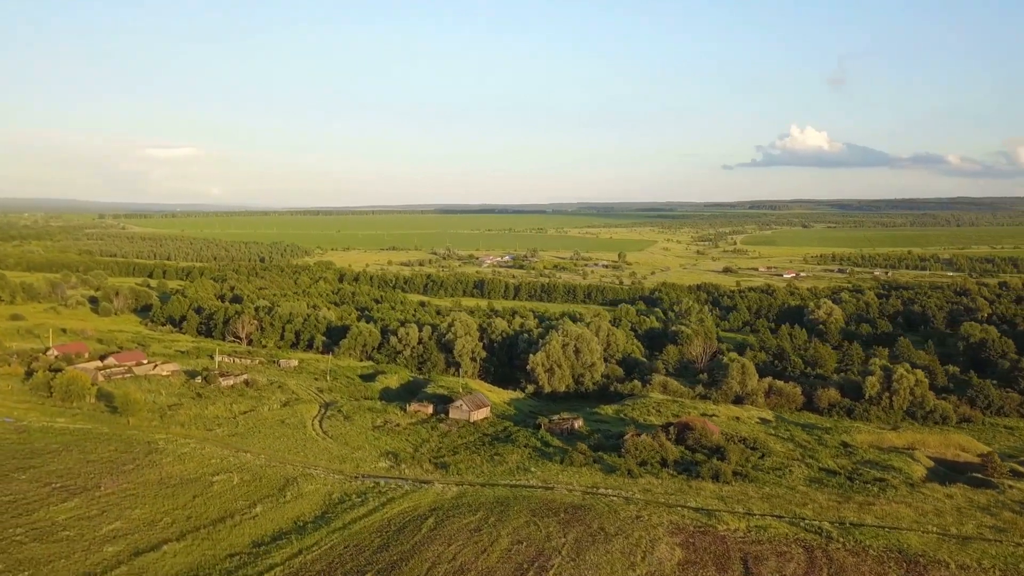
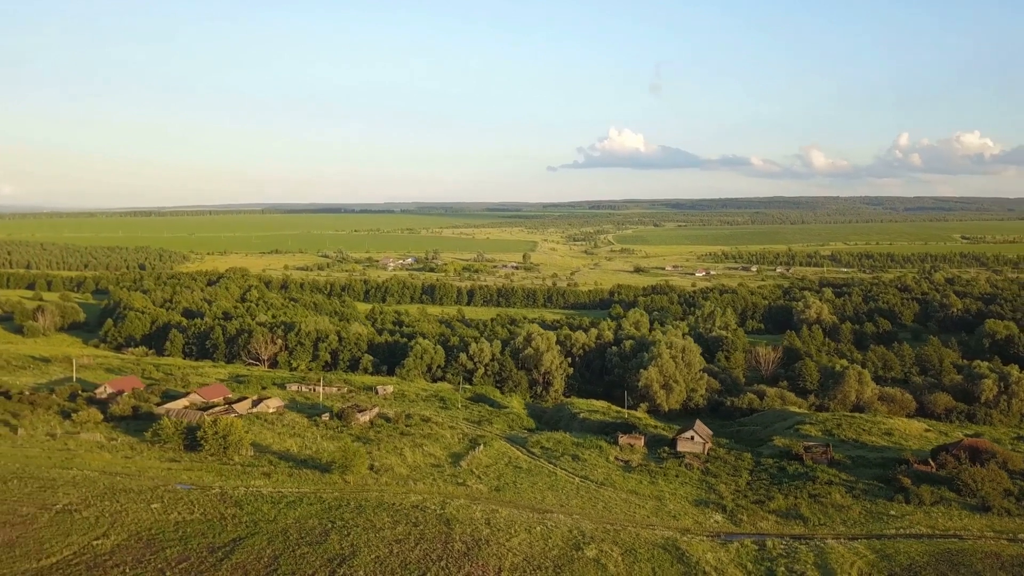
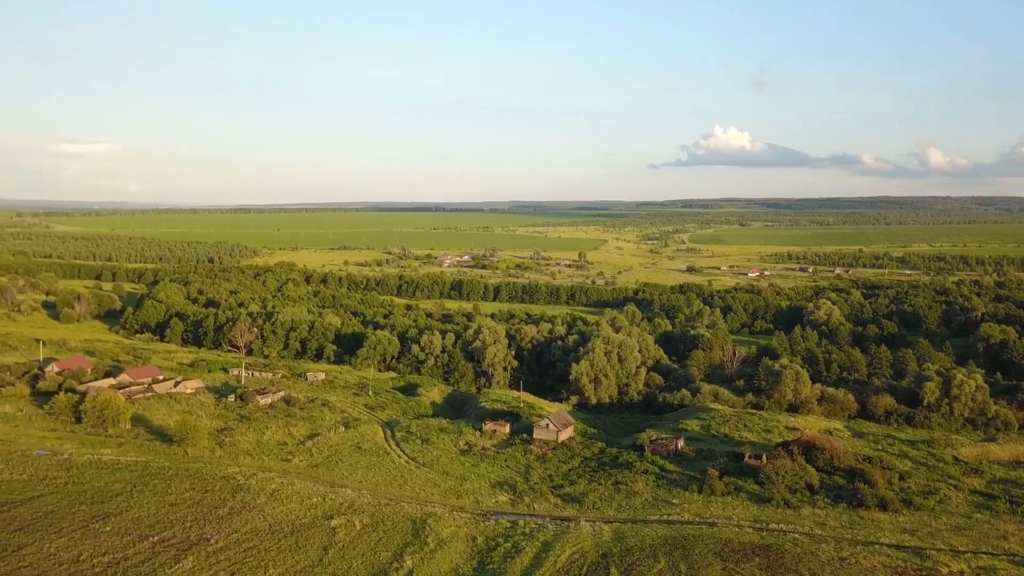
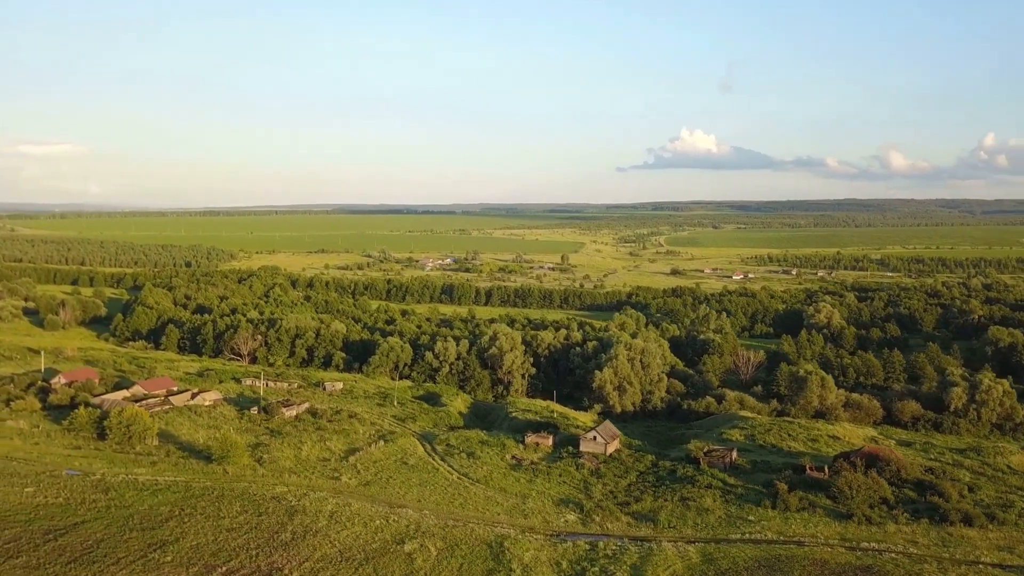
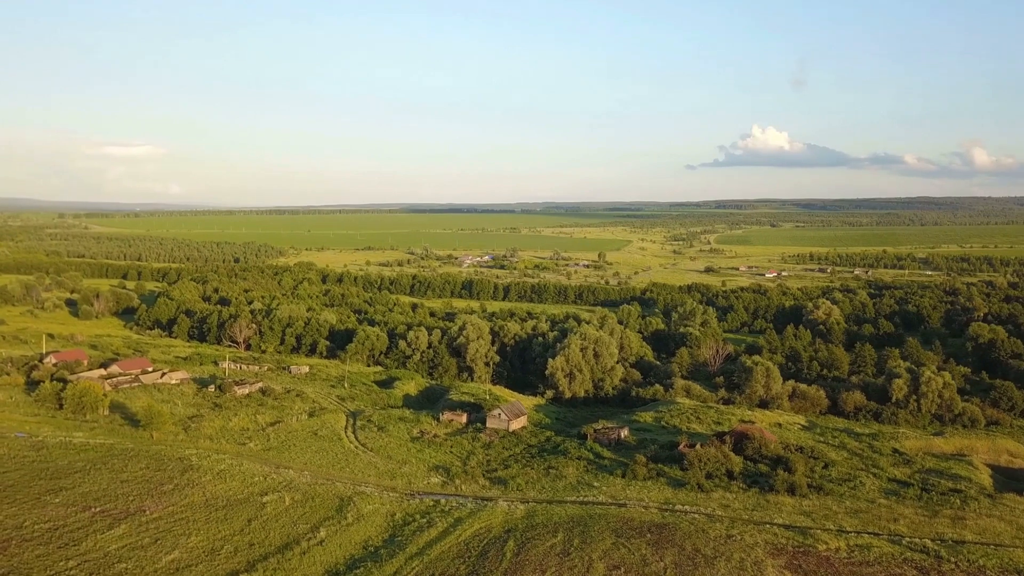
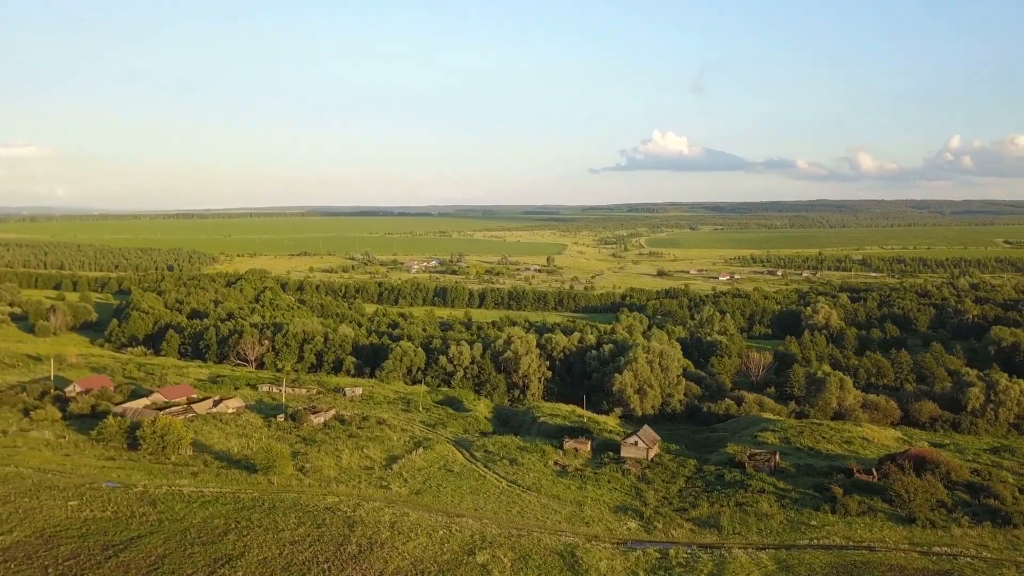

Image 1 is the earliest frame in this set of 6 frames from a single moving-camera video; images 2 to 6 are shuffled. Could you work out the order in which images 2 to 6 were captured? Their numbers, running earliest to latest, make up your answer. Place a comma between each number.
5, 3, 4, 6, 2
